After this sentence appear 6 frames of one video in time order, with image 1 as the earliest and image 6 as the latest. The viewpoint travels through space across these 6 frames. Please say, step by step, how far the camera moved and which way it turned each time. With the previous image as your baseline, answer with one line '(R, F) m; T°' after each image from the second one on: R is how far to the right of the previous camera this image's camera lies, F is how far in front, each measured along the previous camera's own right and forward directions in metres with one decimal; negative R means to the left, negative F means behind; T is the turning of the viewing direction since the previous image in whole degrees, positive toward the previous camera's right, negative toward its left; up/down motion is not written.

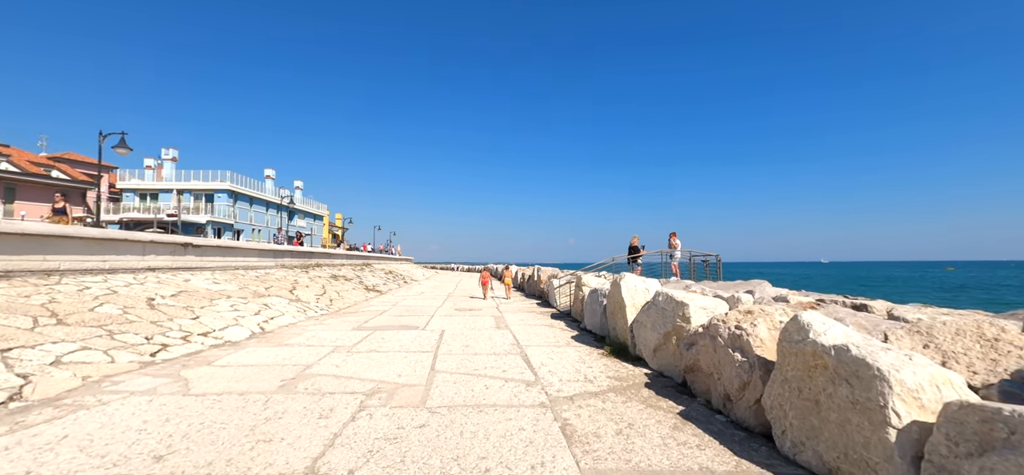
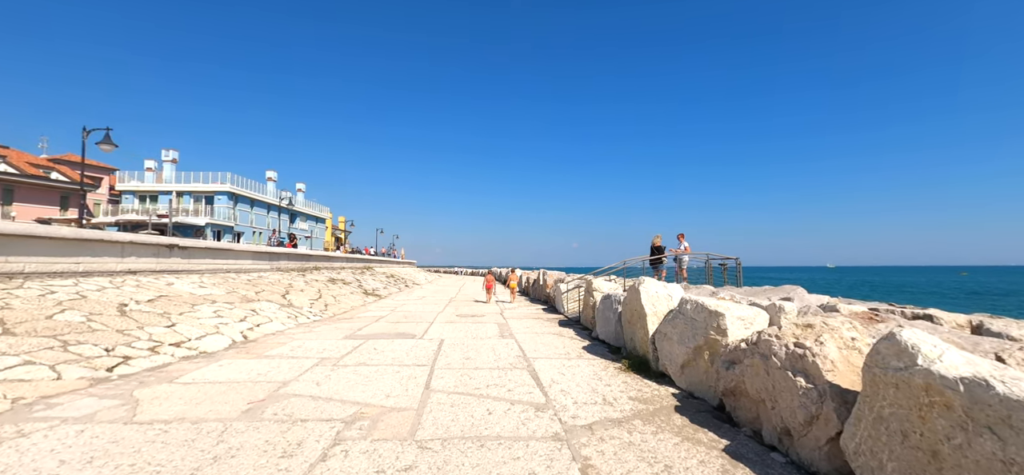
(0.0, +0.7) m; 0°
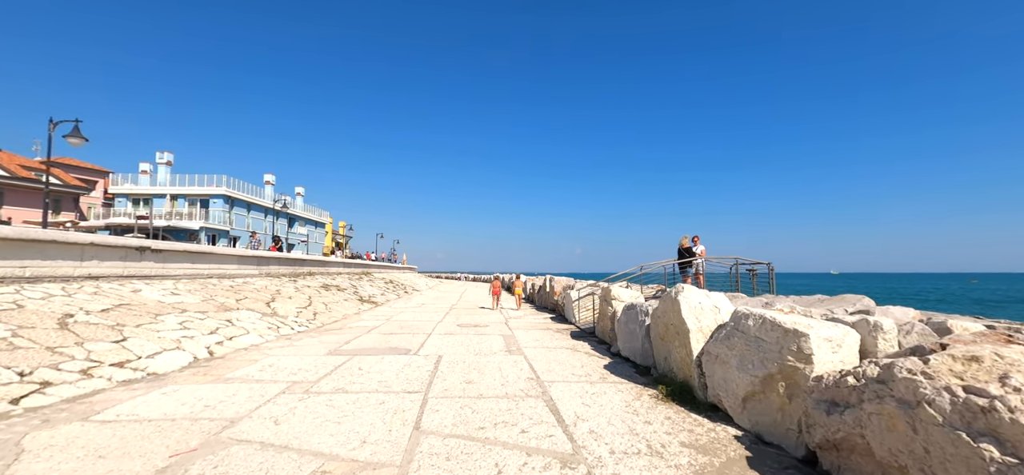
(-0.1, +1.0) m; 0°
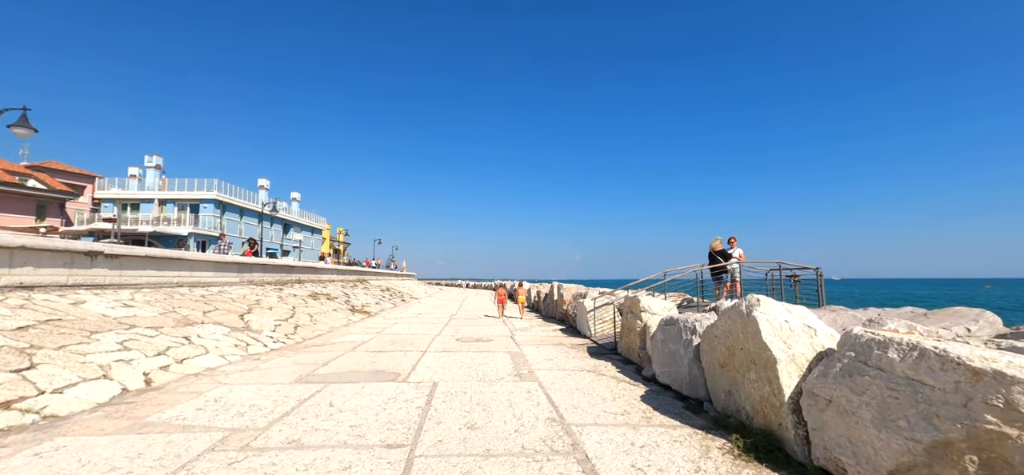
(-0.1, +1.3) m; 0°
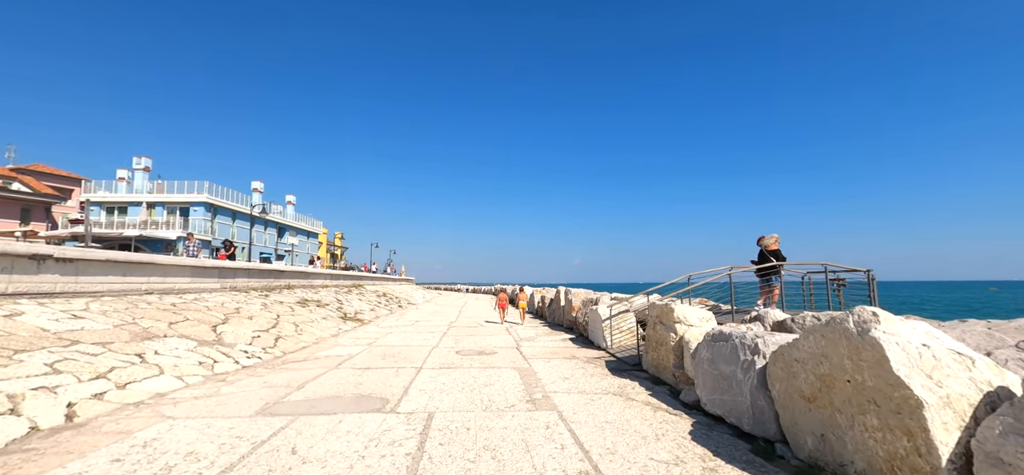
(-0.1, +1.0) m; 0°
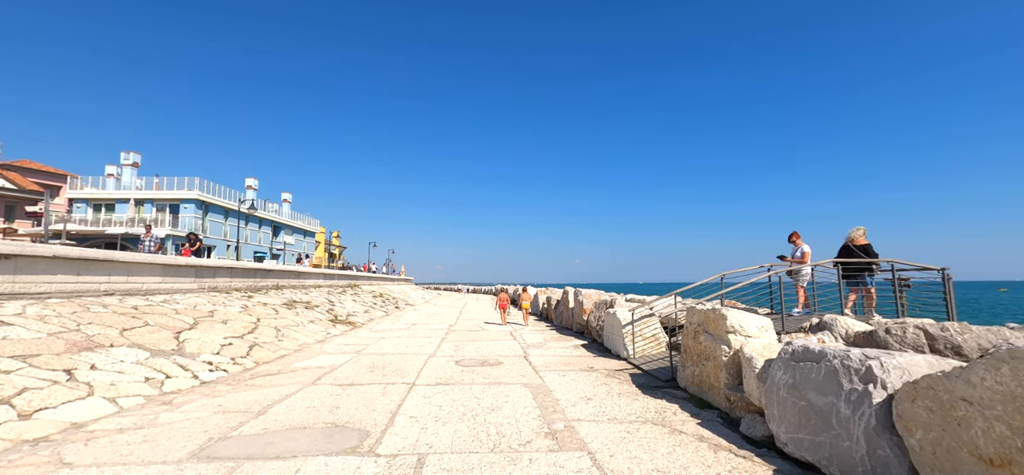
(-0.1, +1.1) m; 0°
